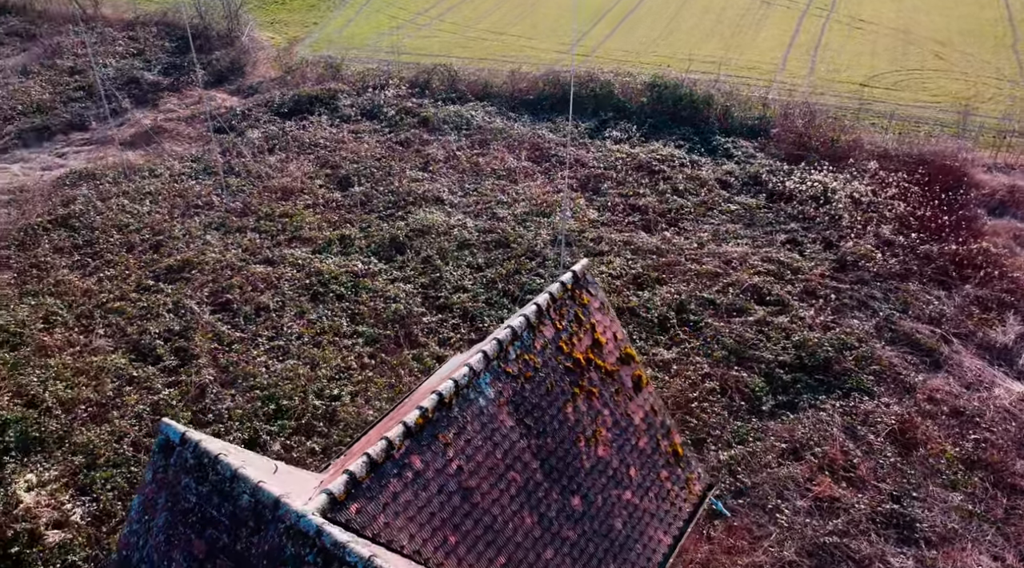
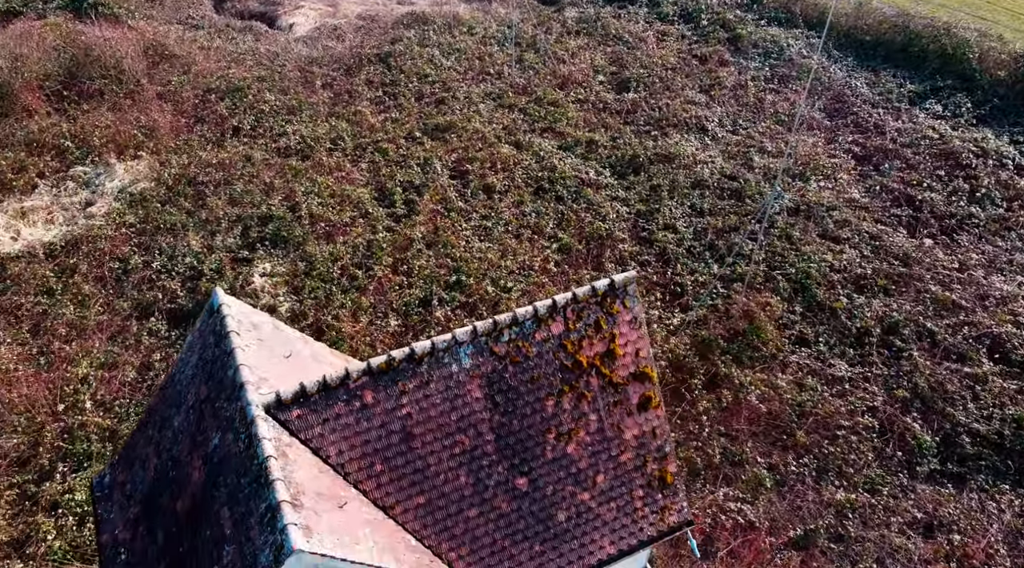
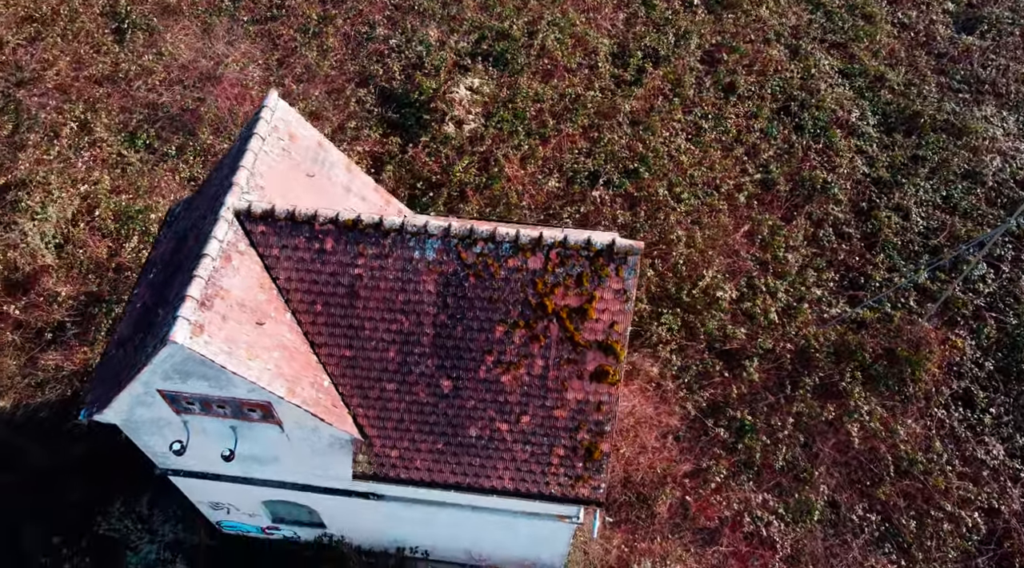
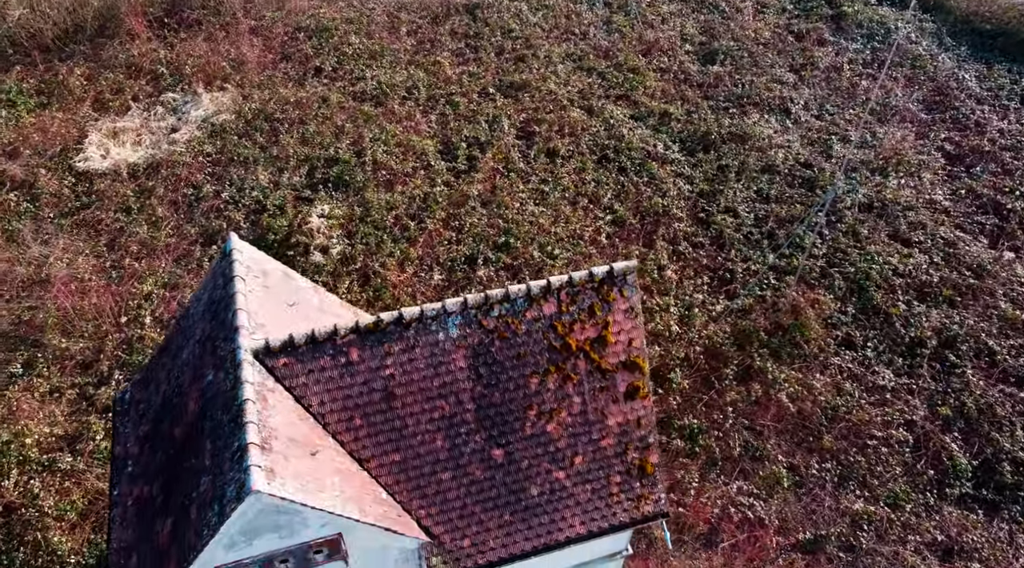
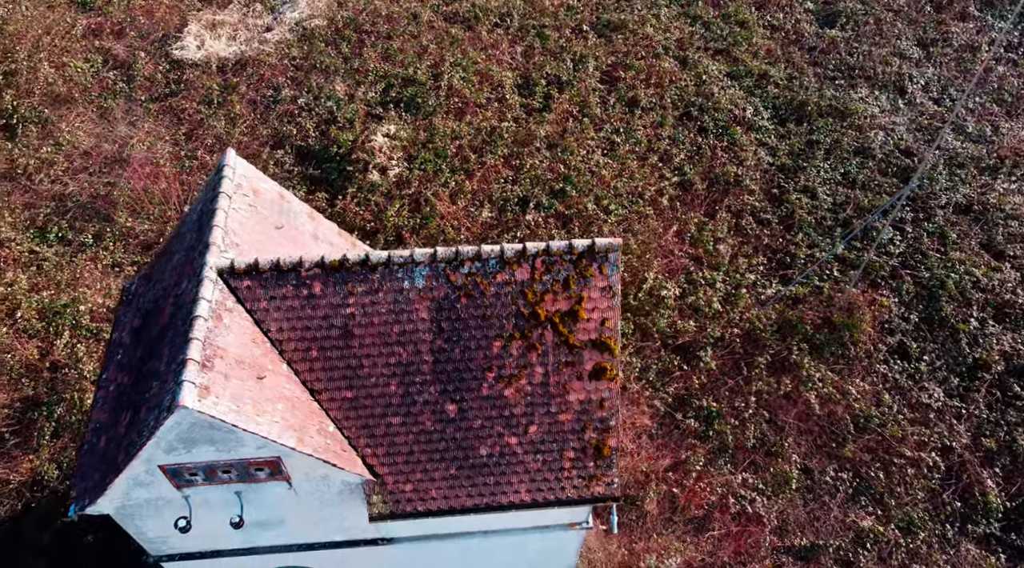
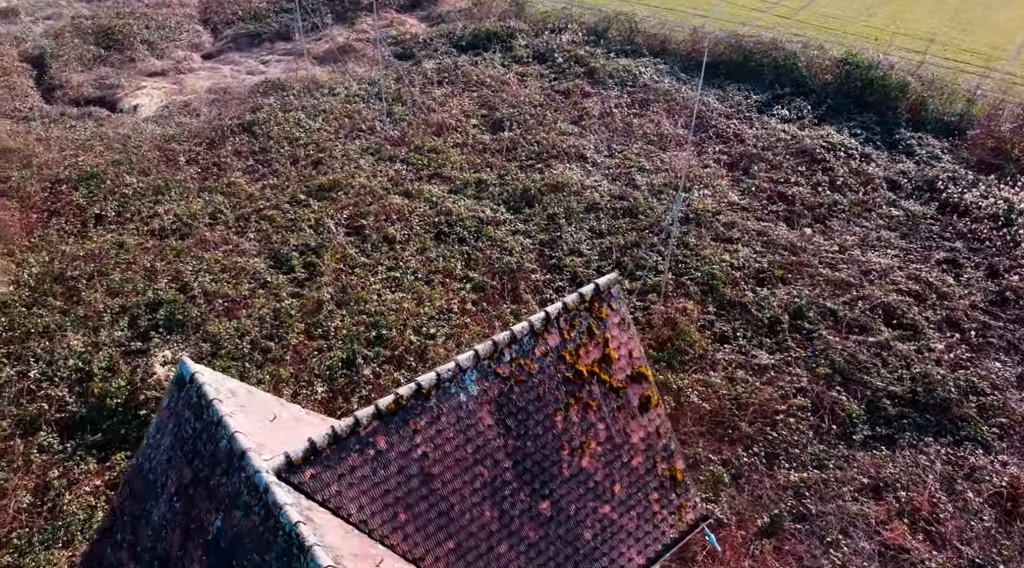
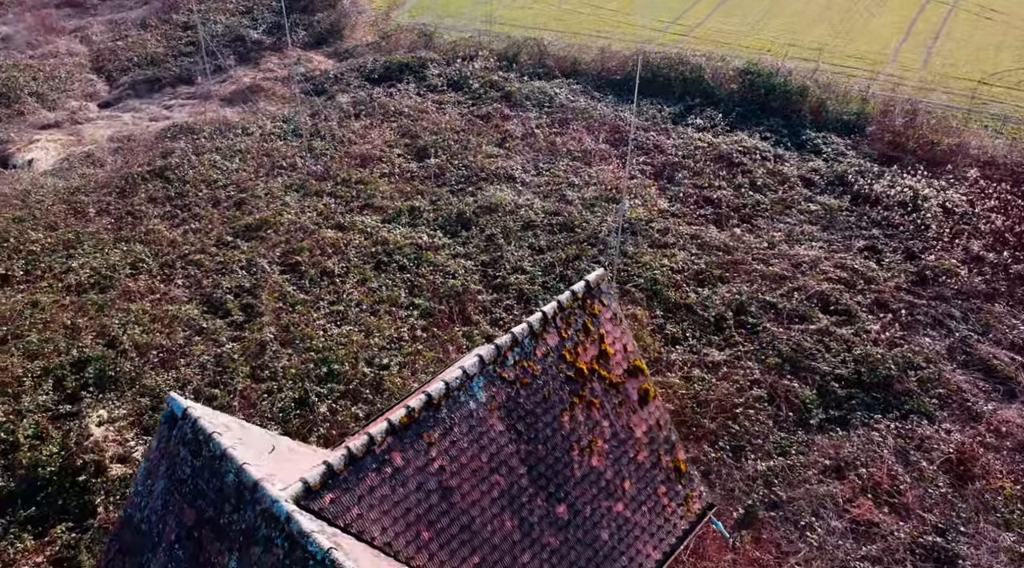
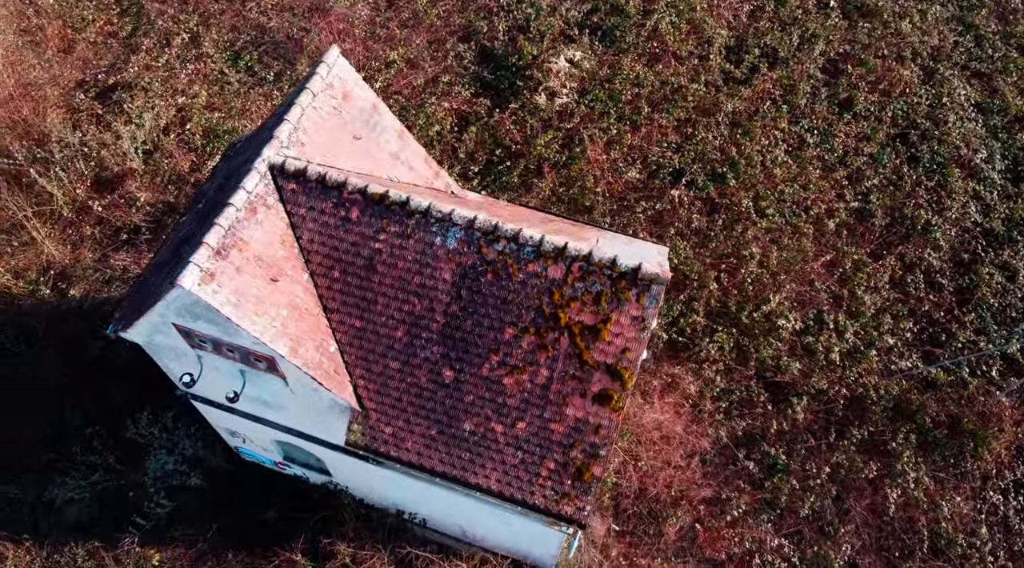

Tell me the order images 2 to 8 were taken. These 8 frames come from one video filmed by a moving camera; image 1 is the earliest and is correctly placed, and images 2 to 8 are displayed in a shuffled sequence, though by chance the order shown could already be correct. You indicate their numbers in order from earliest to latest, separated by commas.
7, 6, 2, 4, 5, 3, 8
